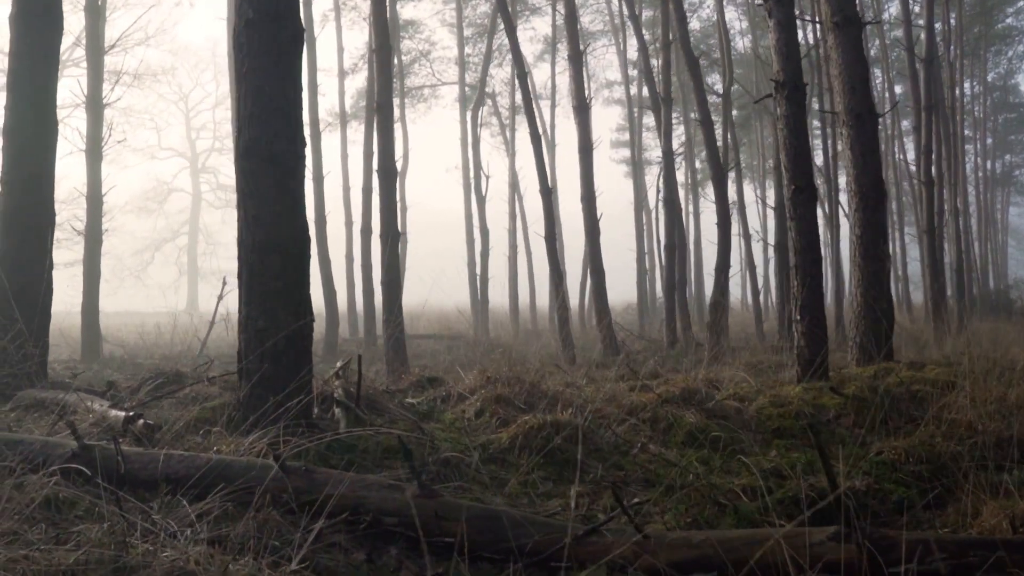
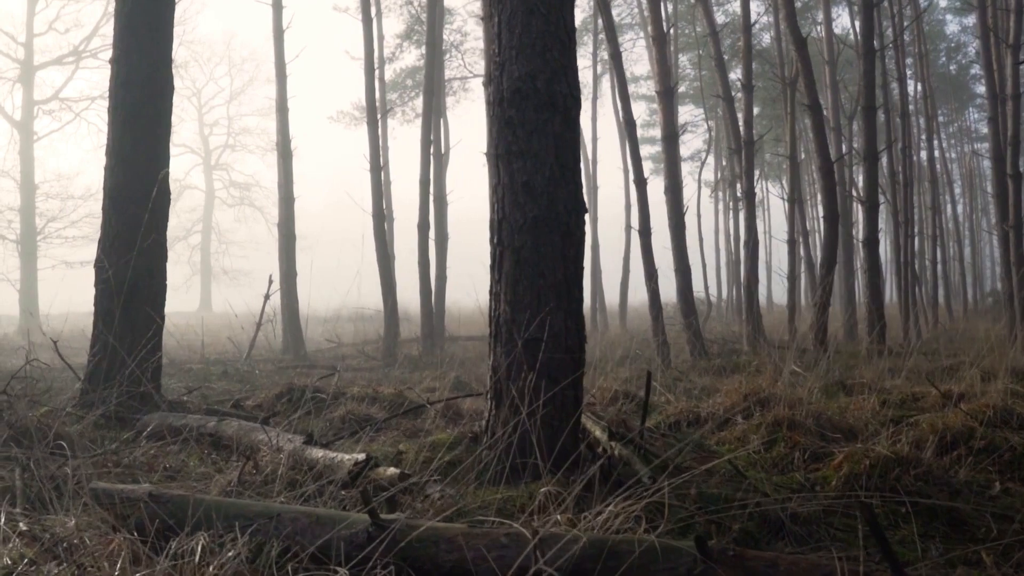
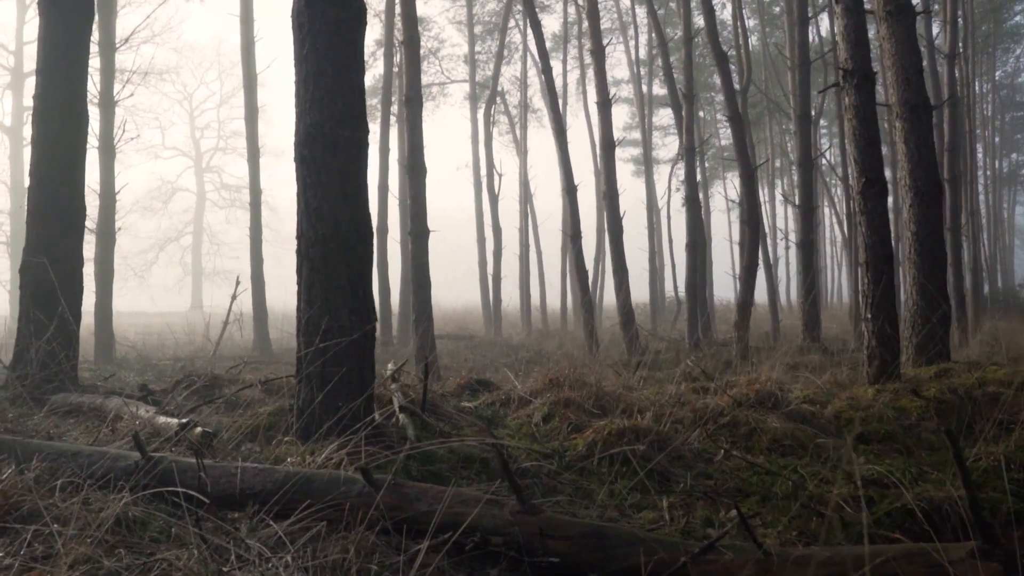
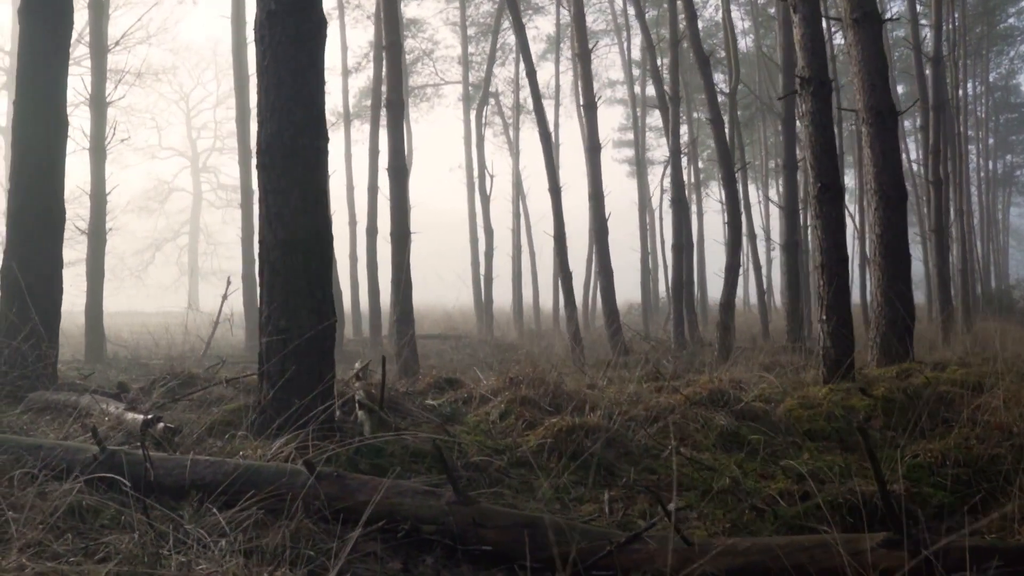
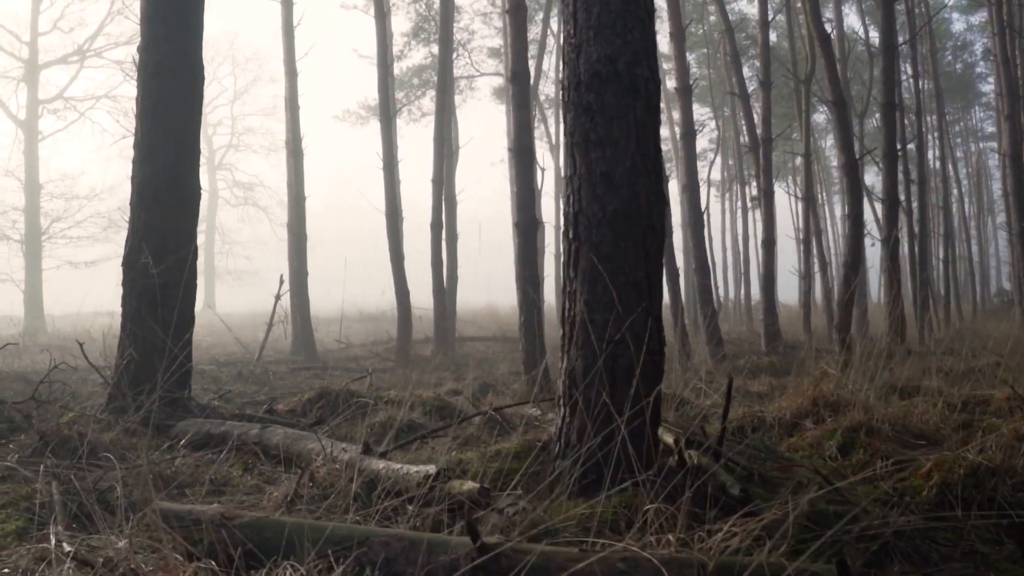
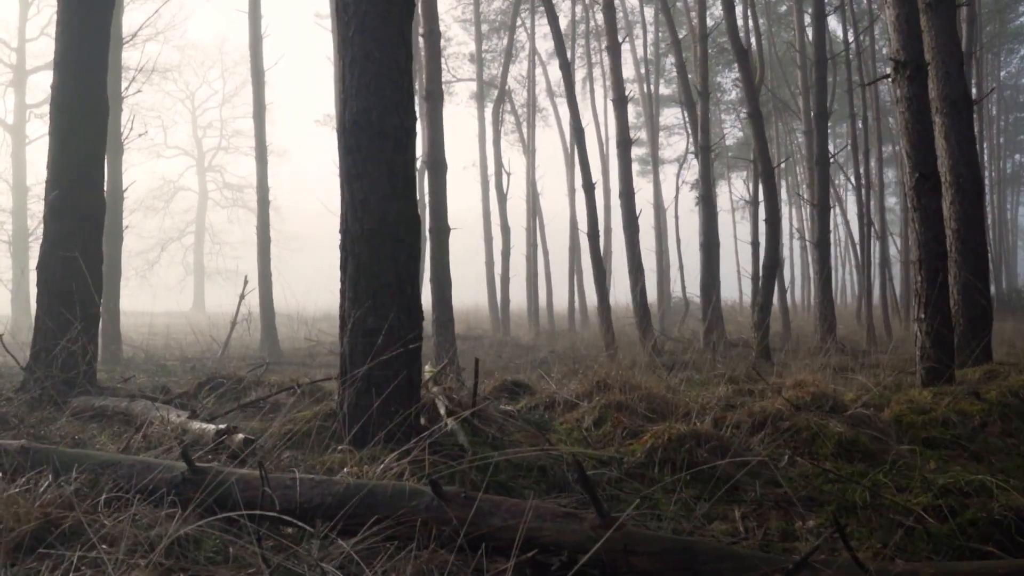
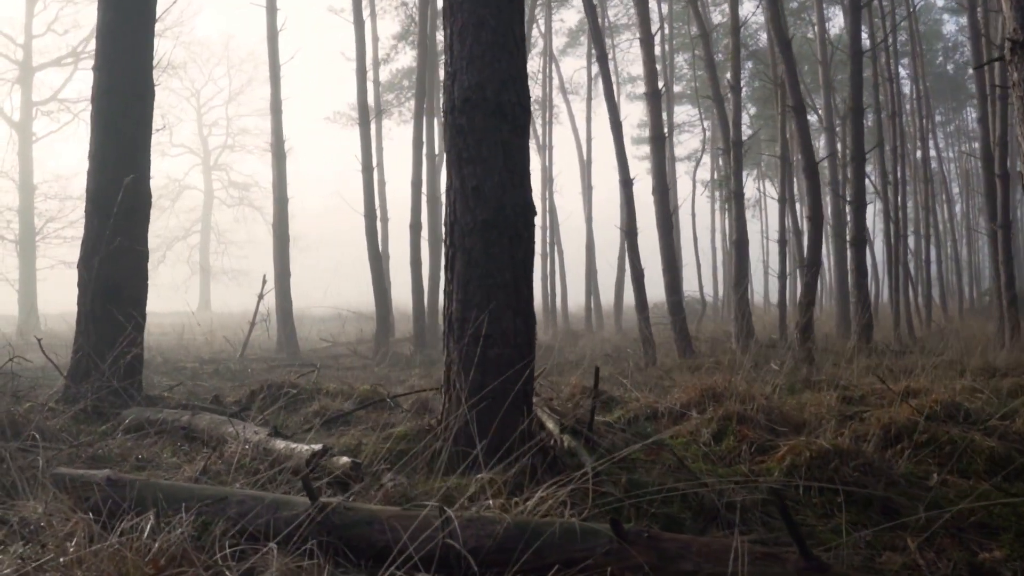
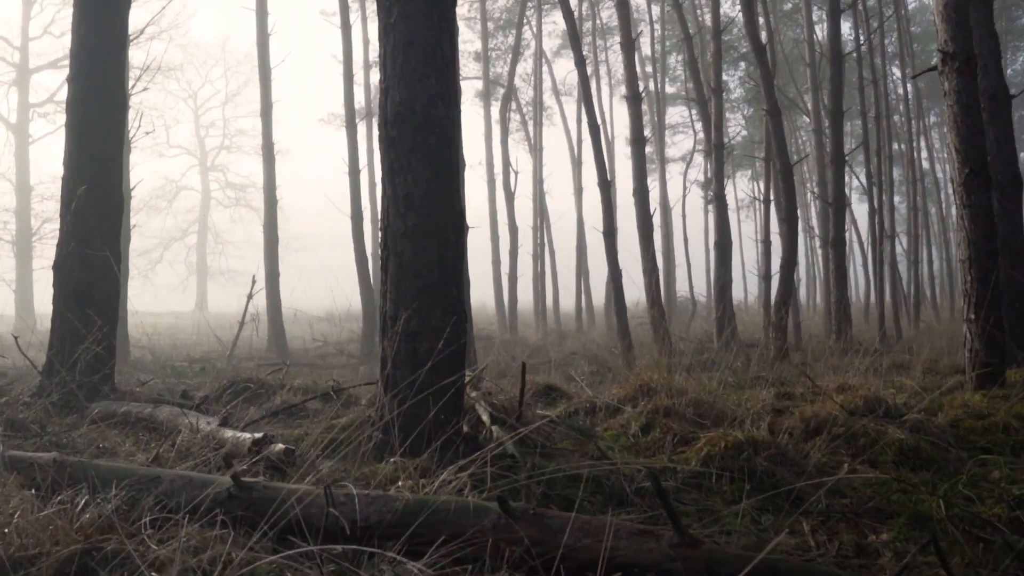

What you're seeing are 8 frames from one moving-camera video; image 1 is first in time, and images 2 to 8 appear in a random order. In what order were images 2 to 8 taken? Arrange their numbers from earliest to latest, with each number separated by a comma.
4, 3, 6, 8, 7, 2, 5
